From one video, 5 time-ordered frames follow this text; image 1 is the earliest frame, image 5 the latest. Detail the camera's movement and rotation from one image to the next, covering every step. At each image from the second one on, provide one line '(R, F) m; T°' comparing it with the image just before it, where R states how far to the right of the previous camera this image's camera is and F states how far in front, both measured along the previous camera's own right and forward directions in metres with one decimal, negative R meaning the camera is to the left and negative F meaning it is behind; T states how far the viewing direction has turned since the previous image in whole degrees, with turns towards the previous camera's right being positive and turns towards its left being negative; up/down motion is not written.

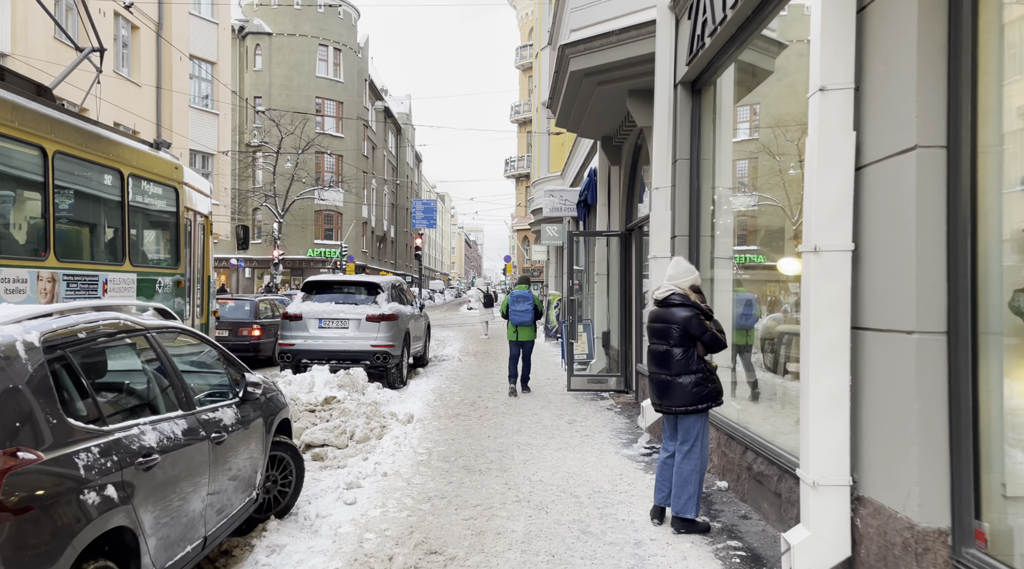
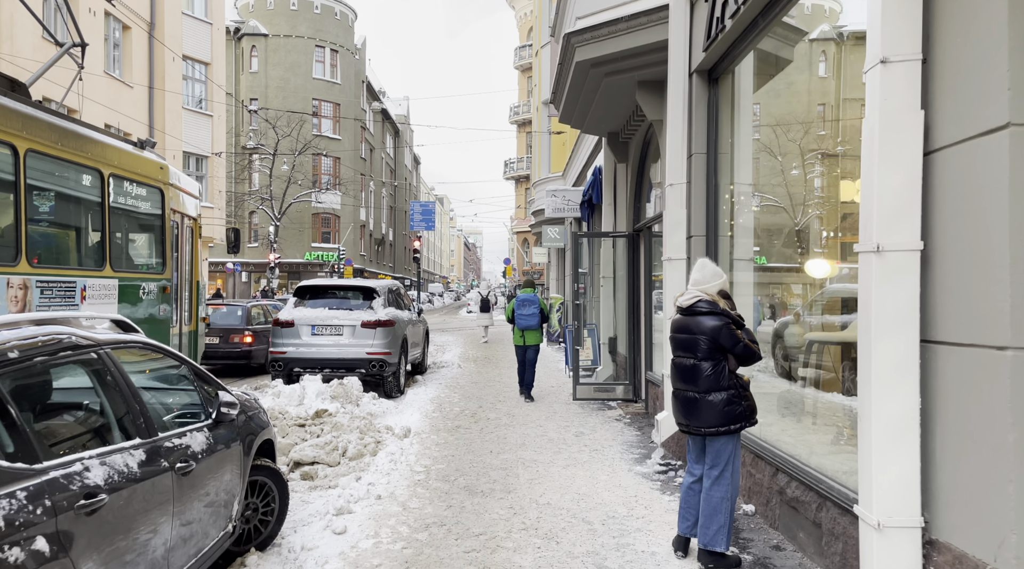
(0.0, +0.5) m; 0°
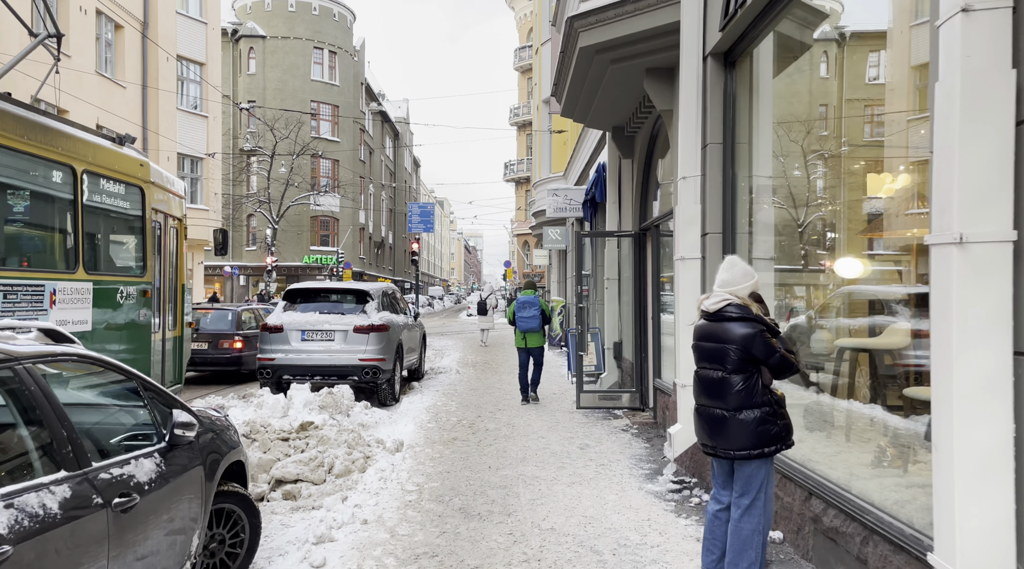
(0.0, +0.5) m; 0°
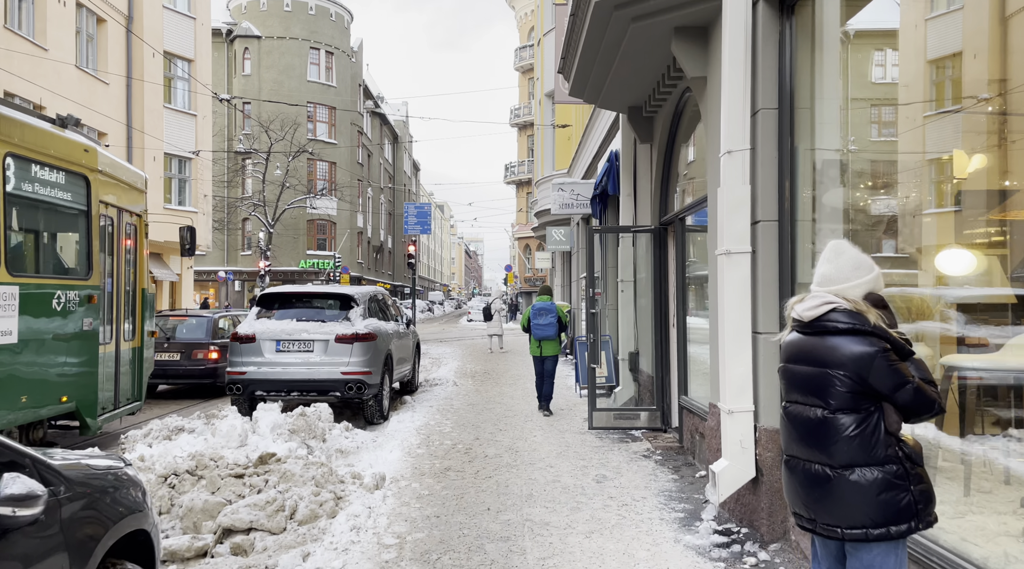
(0.0, +1.1) m; 0°
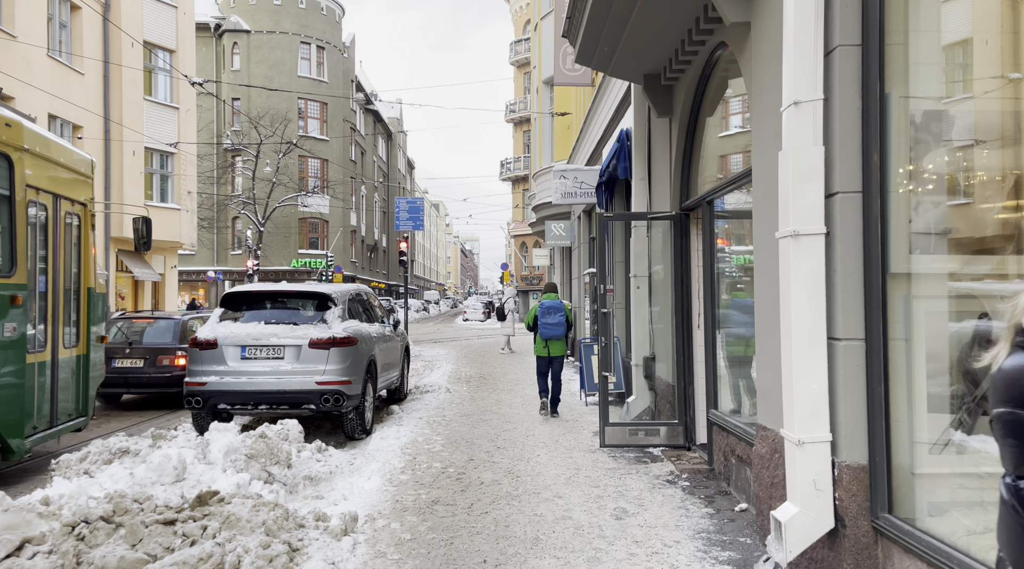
(0.0, +1.1) m; 0°
